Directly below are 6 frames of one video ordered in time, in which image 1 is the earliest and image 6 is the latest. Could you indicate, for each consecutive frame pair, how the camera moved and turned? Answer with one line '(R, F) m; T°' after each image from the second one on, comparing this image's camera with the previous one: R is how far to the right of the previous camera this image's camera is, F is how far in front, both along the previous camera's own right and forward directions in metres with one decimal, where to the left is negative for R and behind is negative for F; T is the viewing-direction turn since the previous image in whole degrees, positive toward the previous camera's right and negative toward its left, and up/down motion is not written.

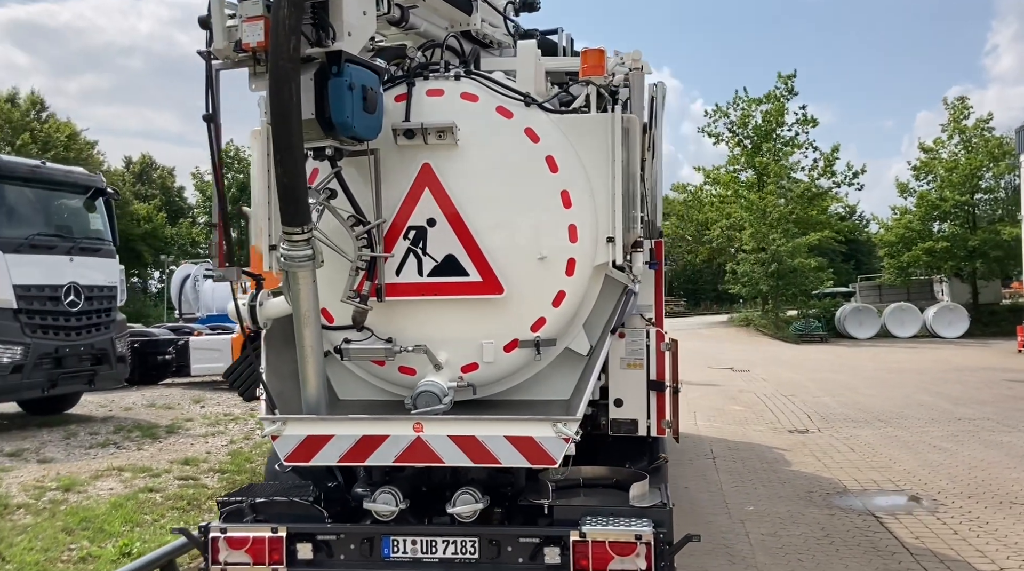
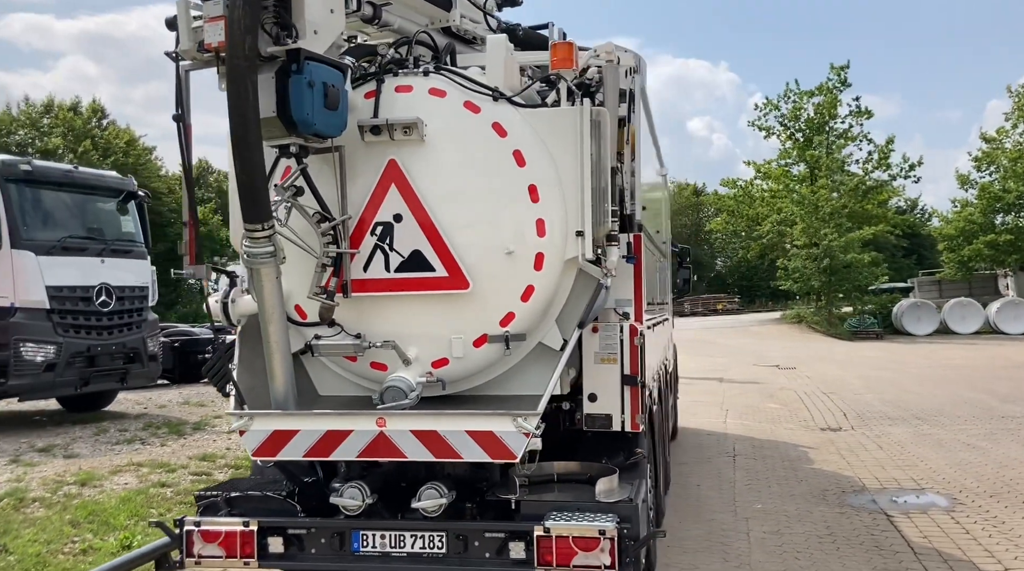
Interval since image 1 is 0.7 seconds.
(+0.4, 0.0) m; -3°
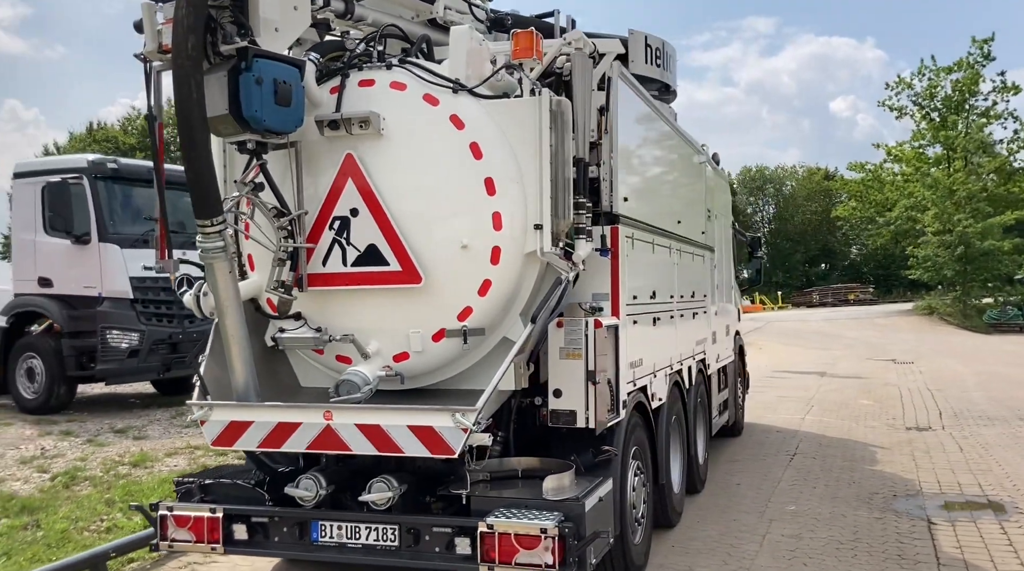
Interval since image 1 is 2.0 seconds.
(+0.9, +0.1) m; -8°
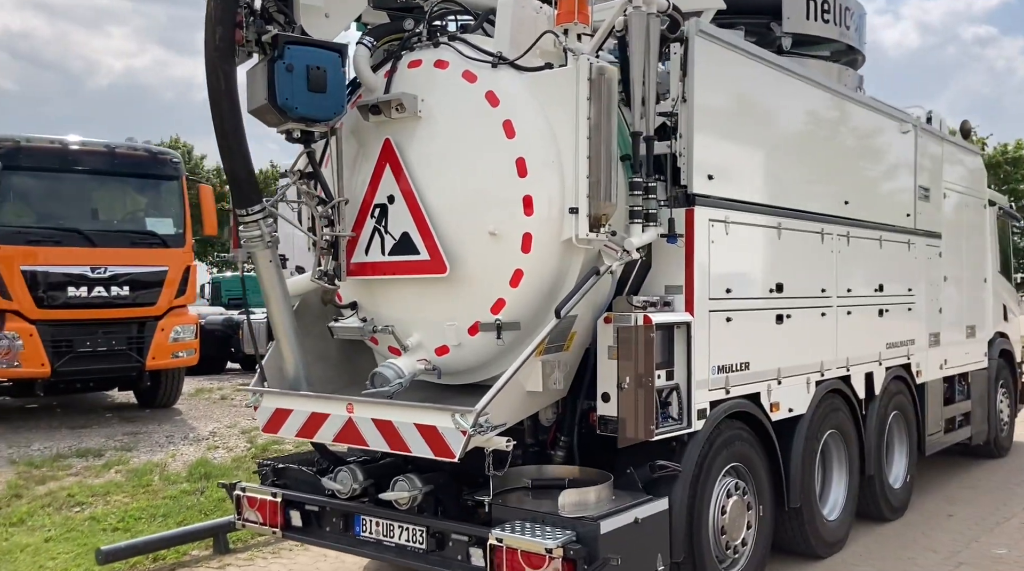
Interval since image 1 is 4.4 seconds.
(+1.3, +0.7) m; -20°
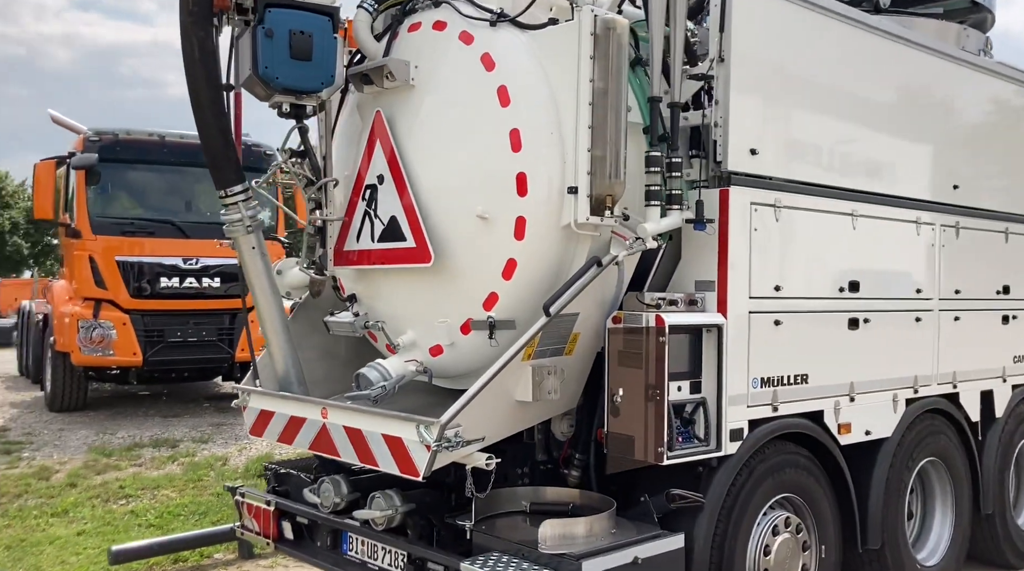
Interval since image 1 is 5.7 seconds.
(+0.6, +0.7) m; -9°
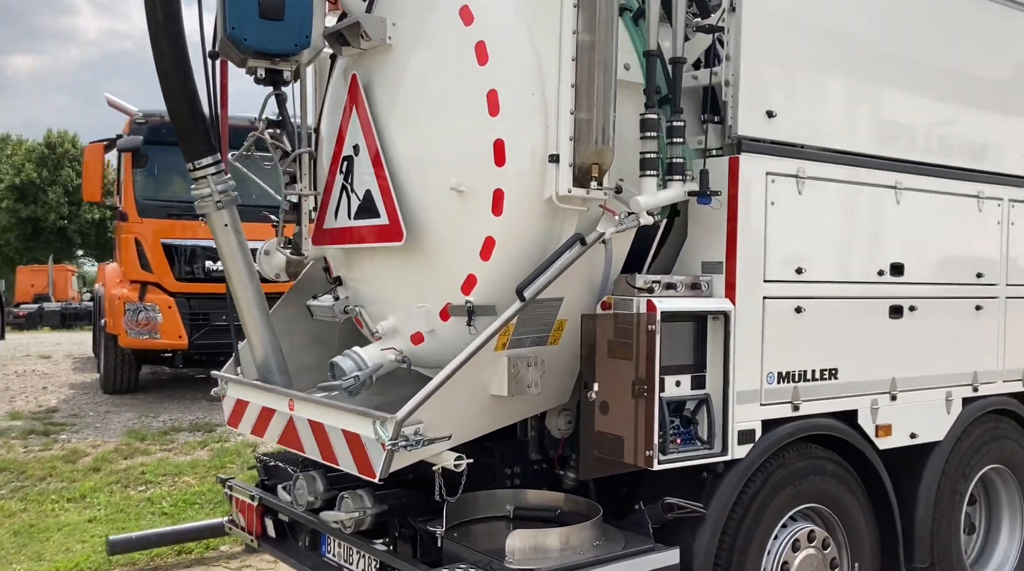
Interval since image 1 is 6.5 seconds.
(+0.4, +0.4) m; -5°
